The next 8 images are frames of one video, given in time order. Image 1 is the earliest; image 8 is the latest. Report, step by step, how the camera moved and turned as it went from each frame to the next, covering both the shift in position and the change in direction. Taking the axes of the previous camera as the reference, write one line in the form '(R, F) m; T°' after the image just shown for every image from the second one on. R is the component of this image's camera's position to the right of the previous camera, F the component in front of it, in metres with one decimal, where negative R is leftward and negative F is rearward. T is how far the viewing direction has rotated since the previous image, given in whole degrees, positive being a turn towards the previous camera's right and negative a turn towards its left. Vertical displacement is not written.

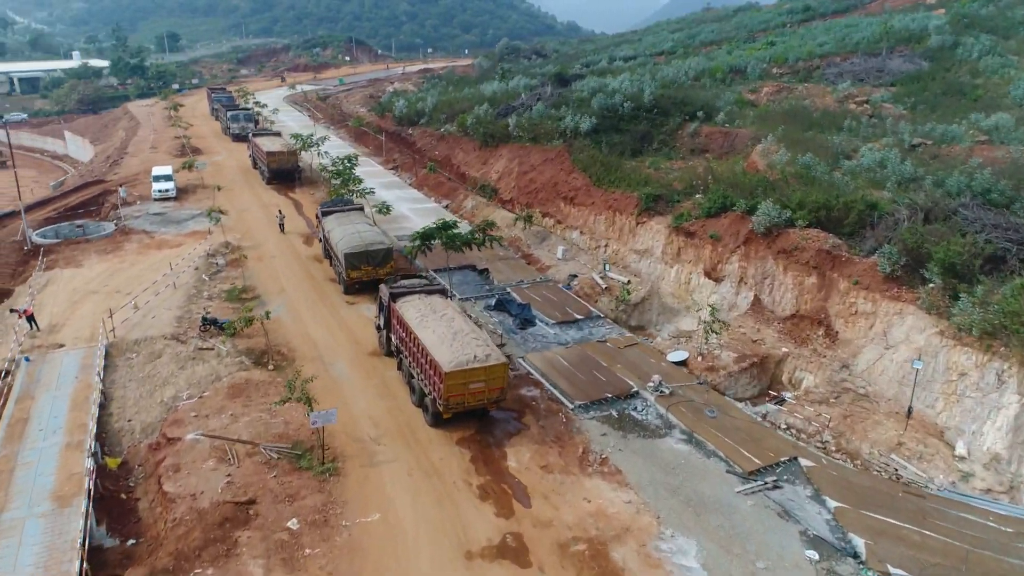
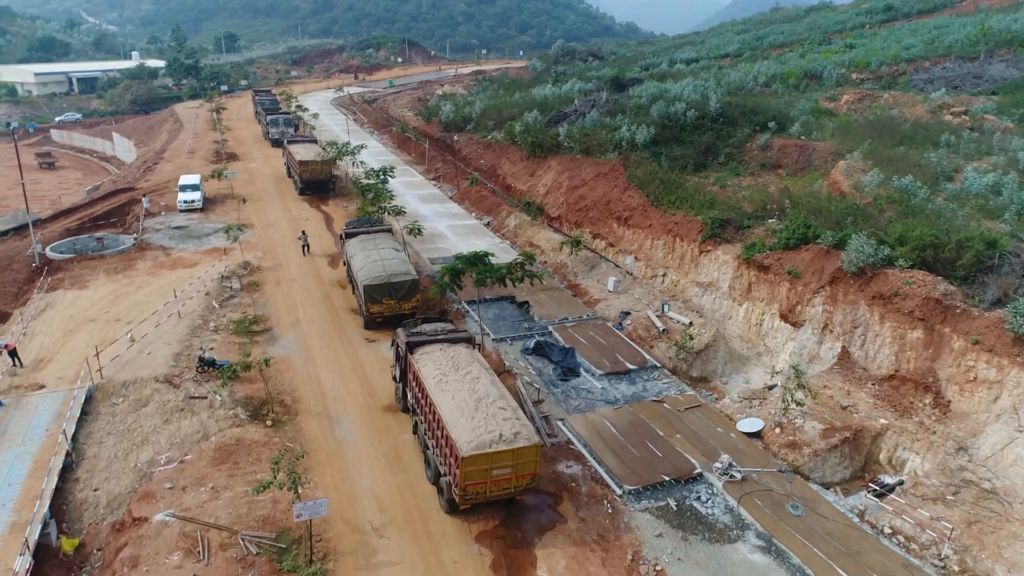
(+0.2, +2.8) m; -4°
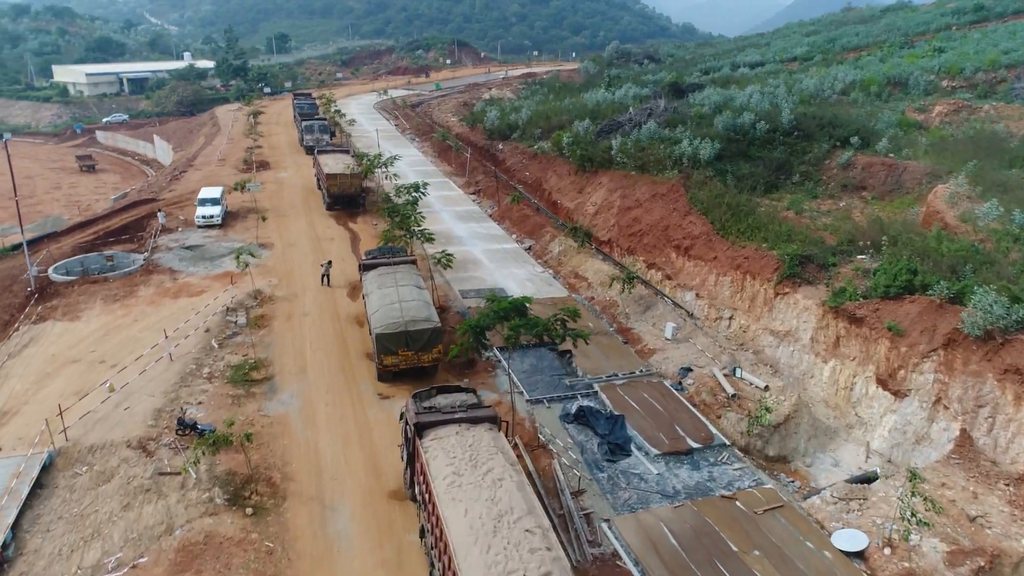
(+0.2, +3.0) m; -4°
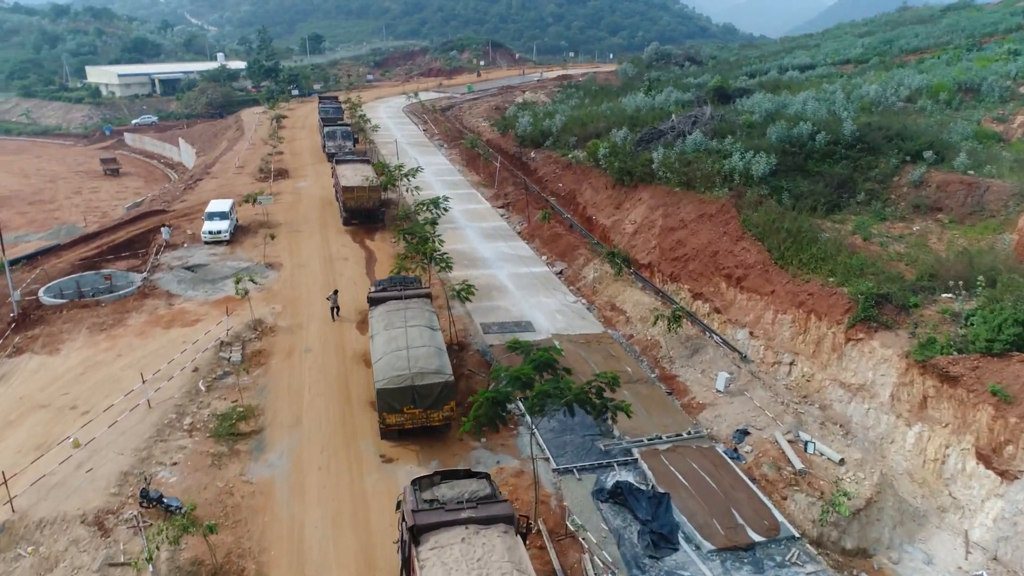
(+0.1, +2.4) m; -3°
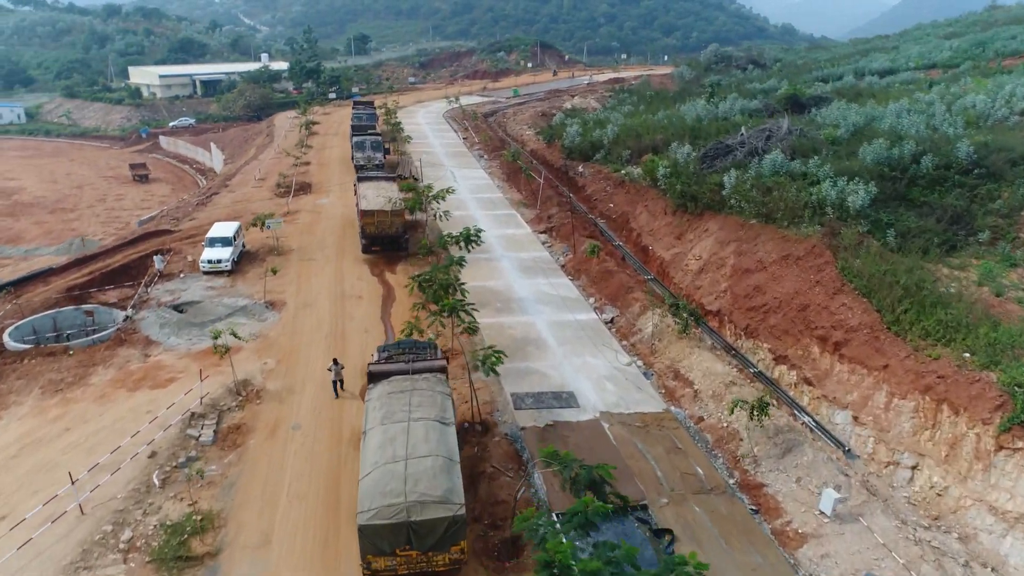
(+0.1, +3.8) m; -4°
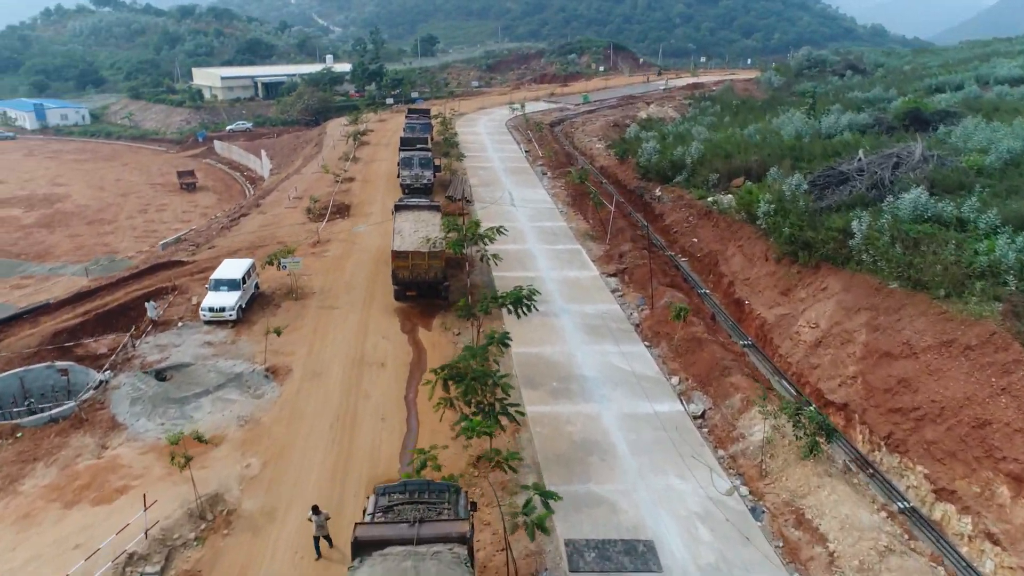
(0.0, +4.4) m; -5°
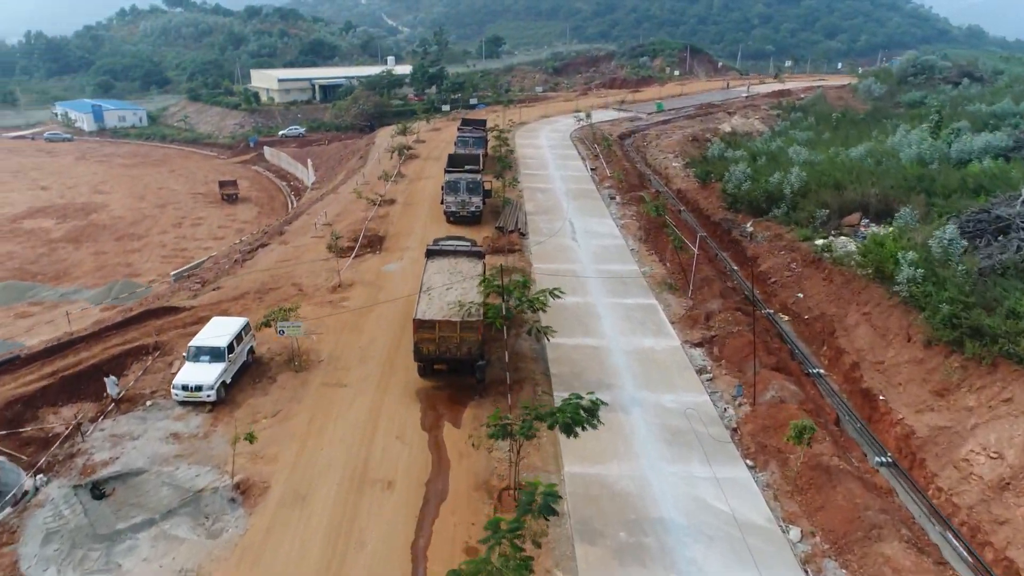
(+0.1, +4.5) m; -5°
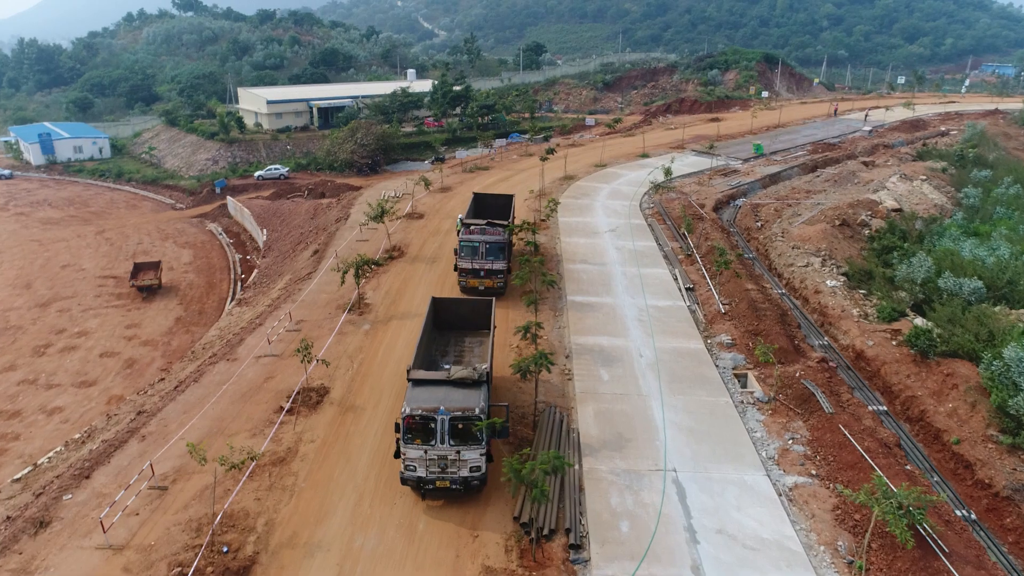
(-0.1, +14.5) m; -3°
